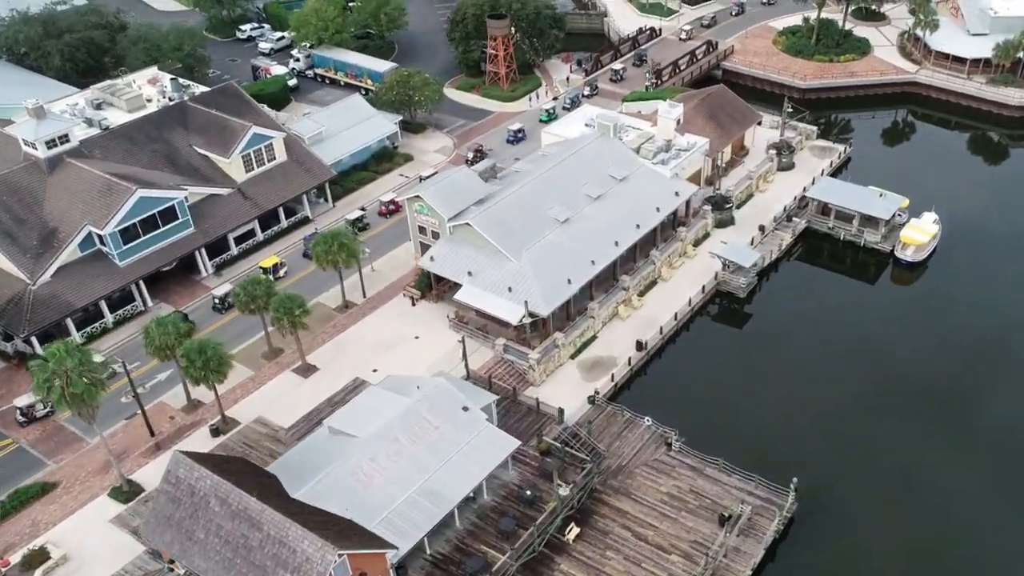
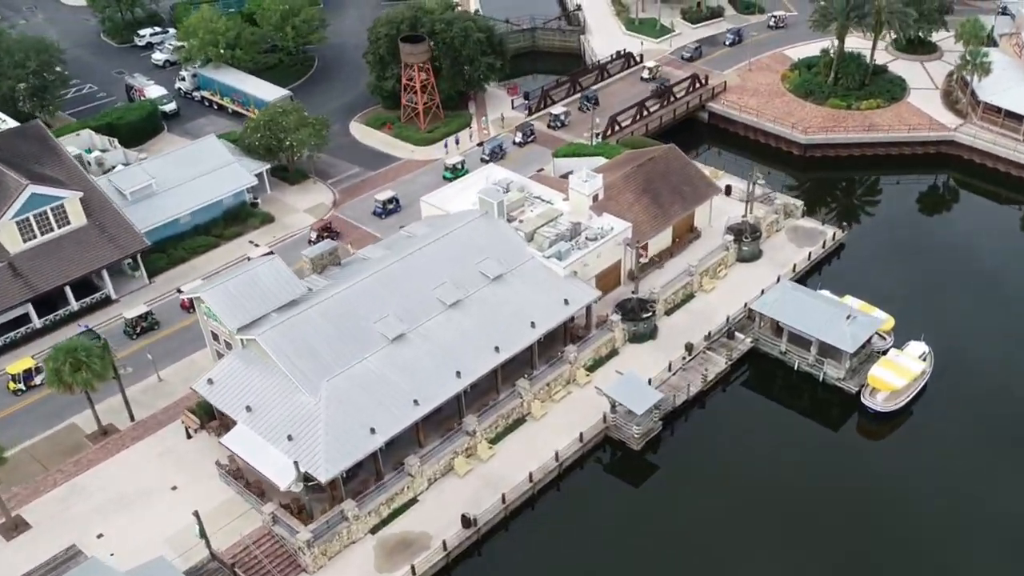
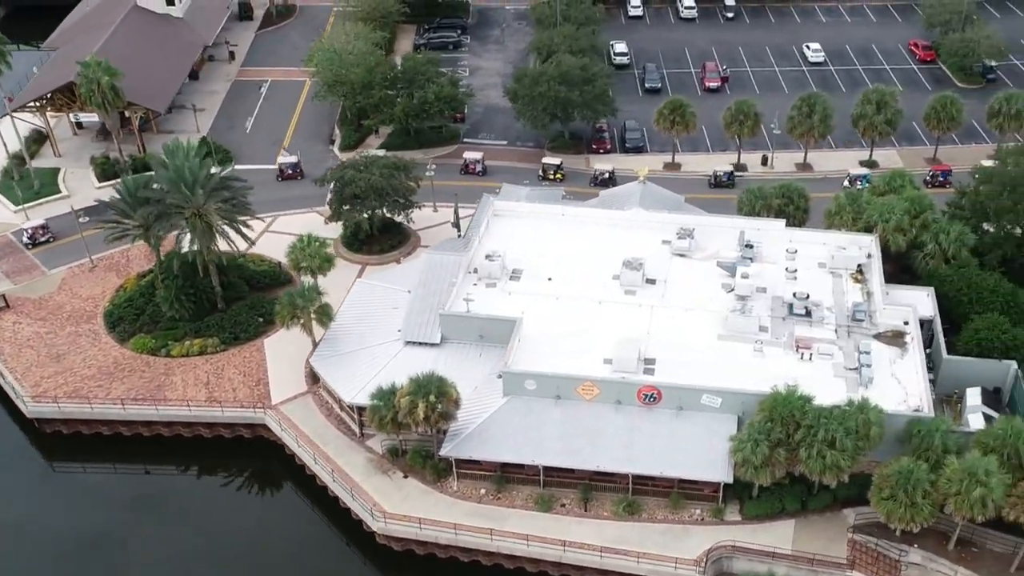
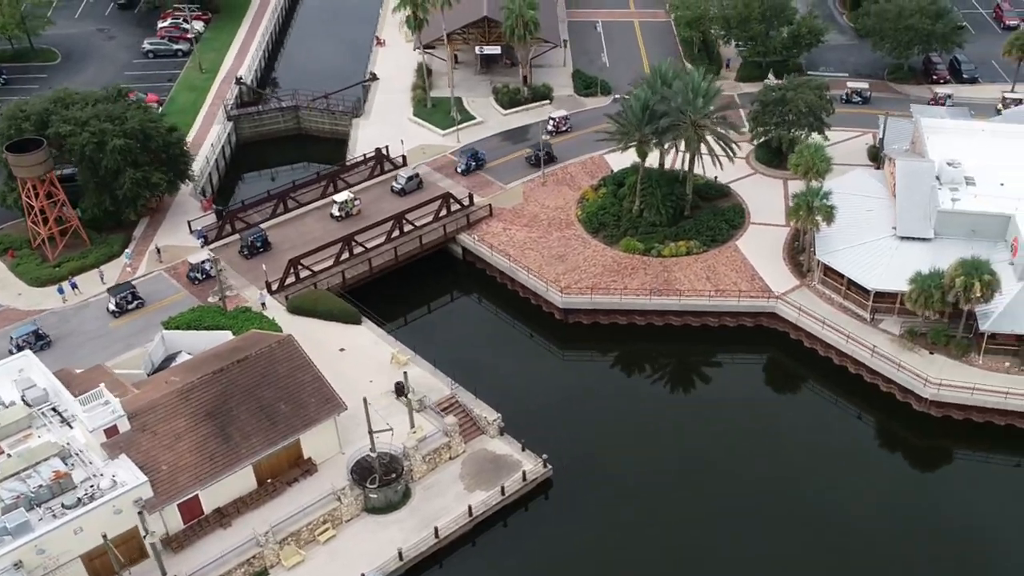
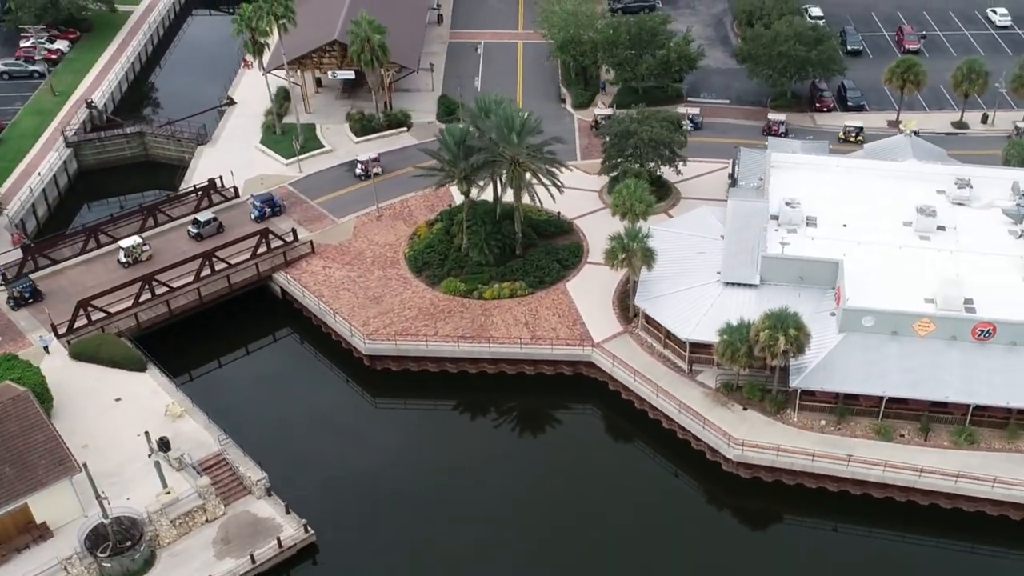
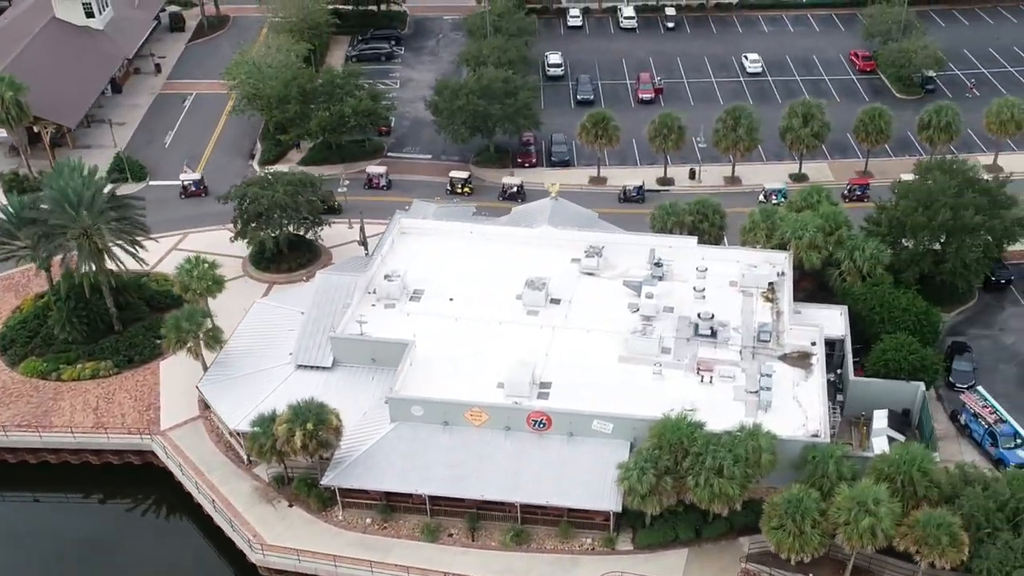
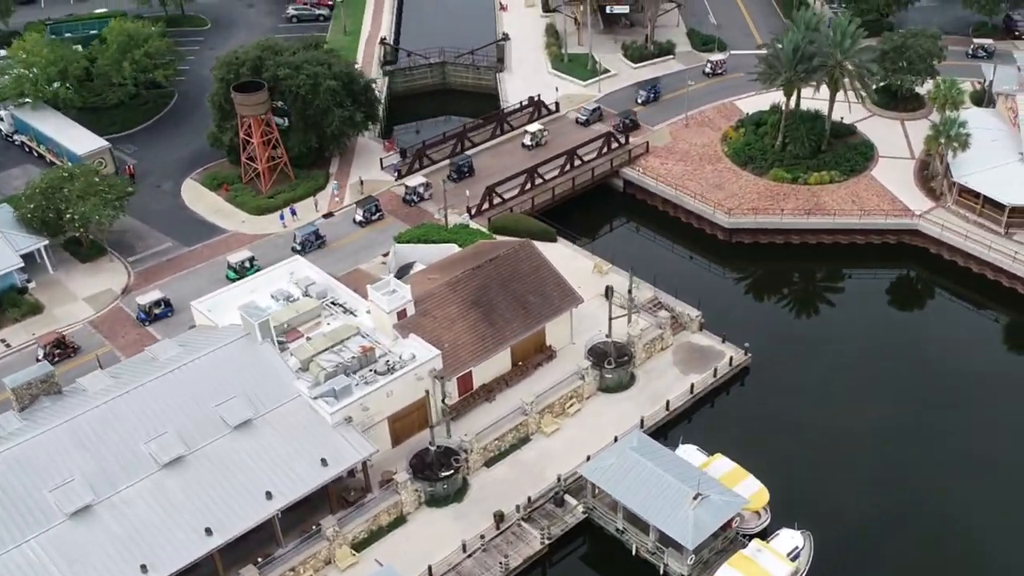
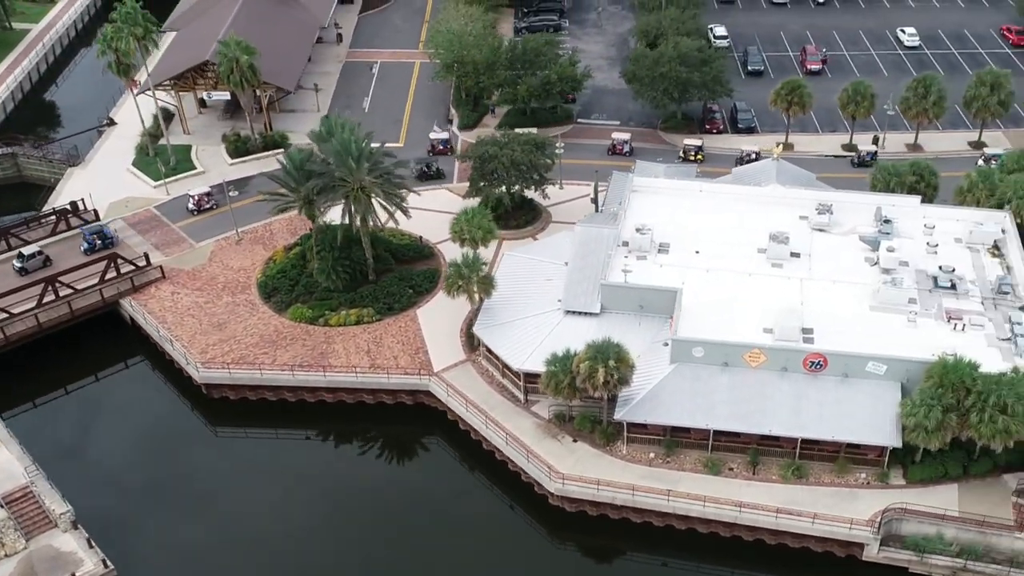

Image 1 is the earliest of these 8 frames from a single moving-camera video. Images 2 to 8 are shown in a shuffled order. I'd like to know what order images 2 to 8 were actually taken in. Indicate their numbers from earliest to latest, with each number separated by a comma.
2, 7, 4, 5, 8, 3, 6
